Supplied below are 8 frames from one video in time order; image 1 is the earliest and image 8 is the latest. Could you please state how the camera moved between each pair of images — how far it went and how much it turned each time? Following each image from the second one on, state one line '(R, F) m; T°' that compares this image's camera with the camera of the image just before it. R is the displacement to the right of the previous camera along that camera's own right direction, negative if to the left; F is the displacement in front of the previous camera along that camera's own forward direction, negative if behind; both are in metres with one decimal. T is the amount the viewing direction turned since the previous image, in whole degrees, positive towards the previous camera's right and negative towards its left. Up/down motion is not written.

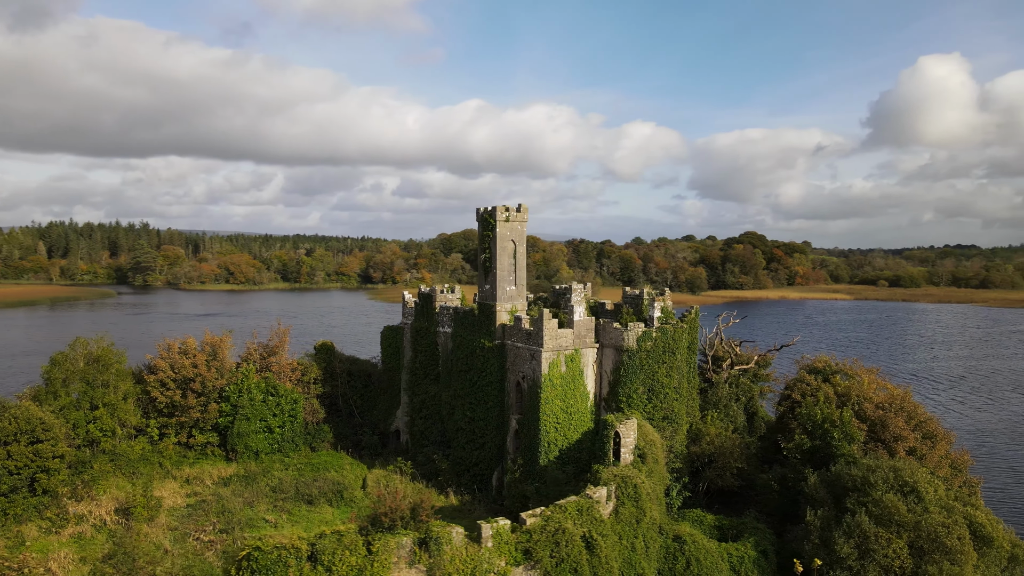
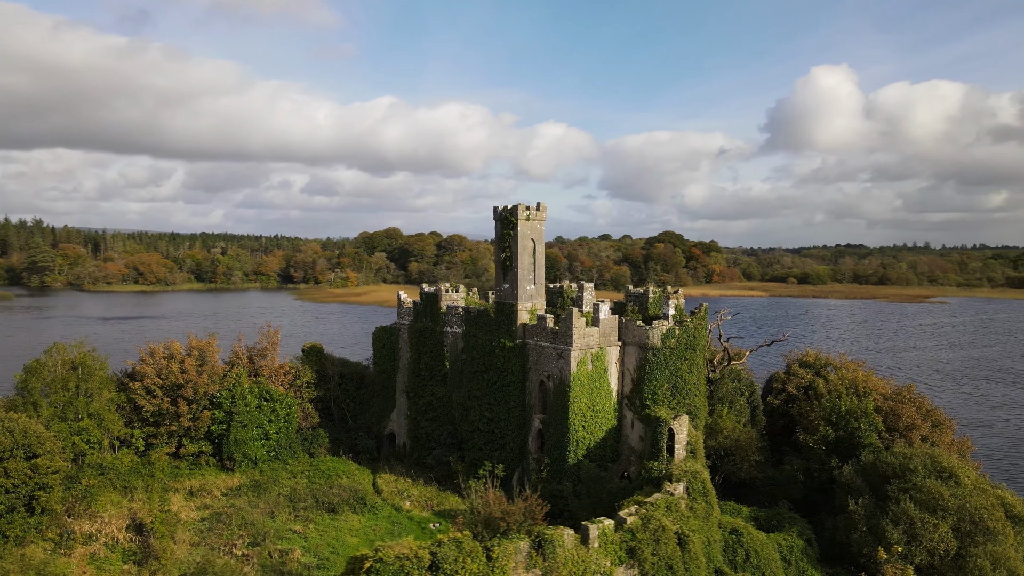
(-3.6, +0.4) m; +6°
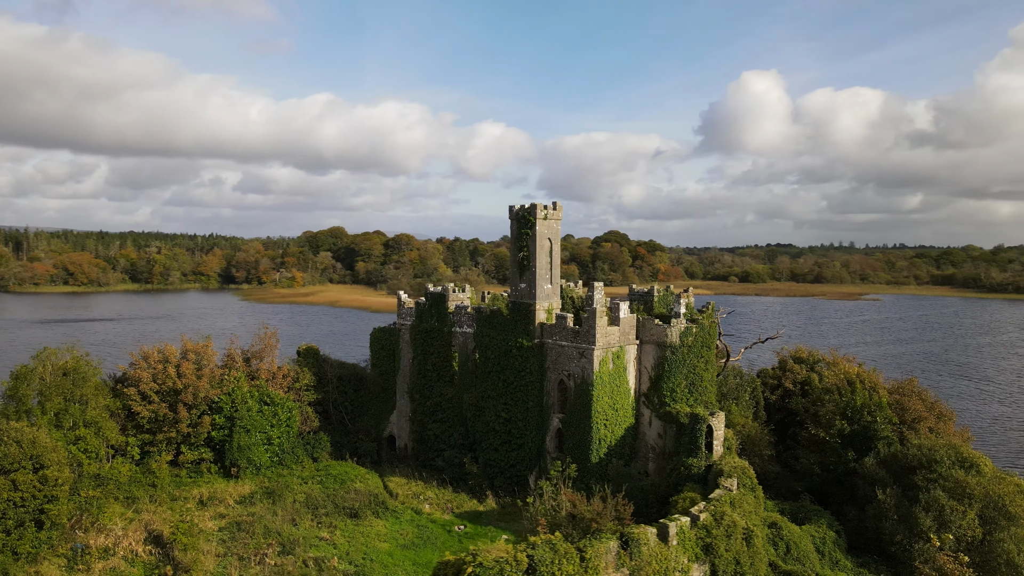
(-2.6, +0.2) m; +5°
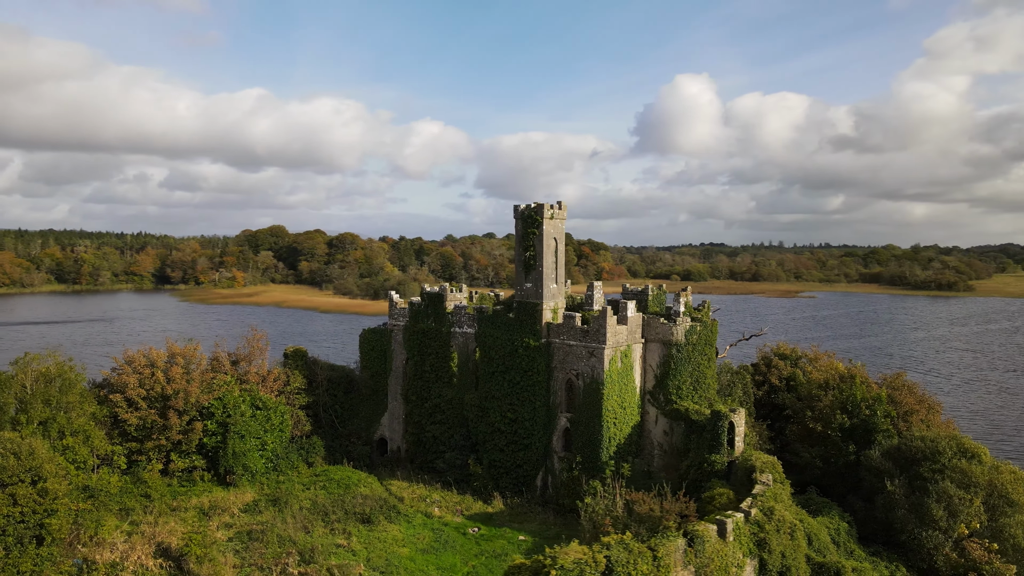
(-2.3, +0.2) m; +5°
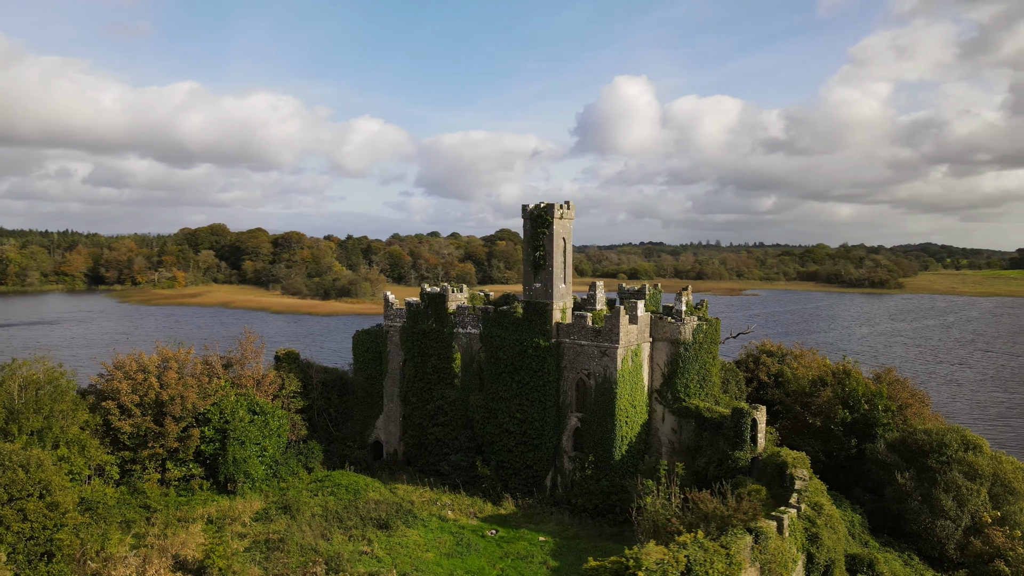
(-2.3, +0.2) m; +4°
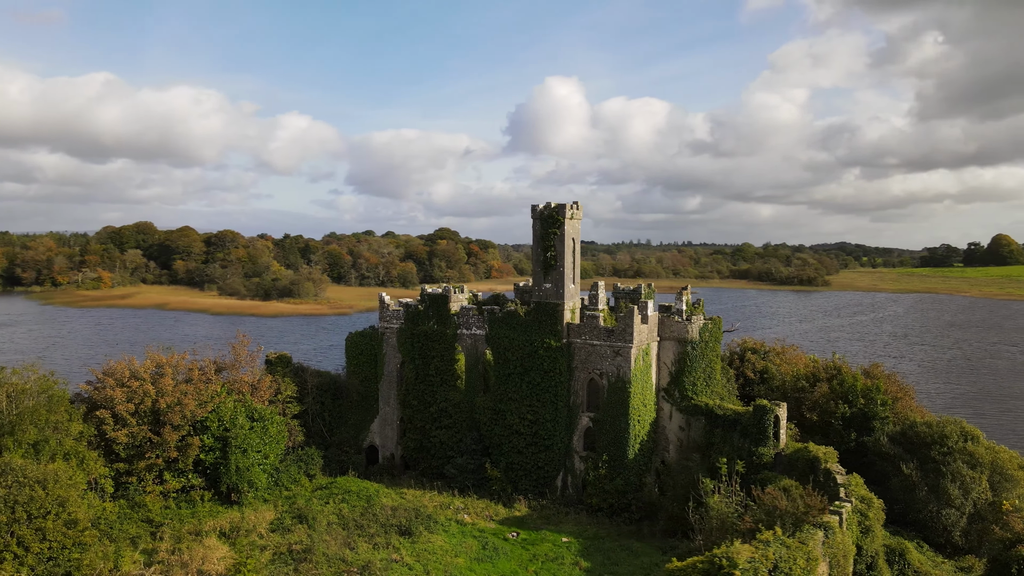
(-2.6, +0.3) m; +5°
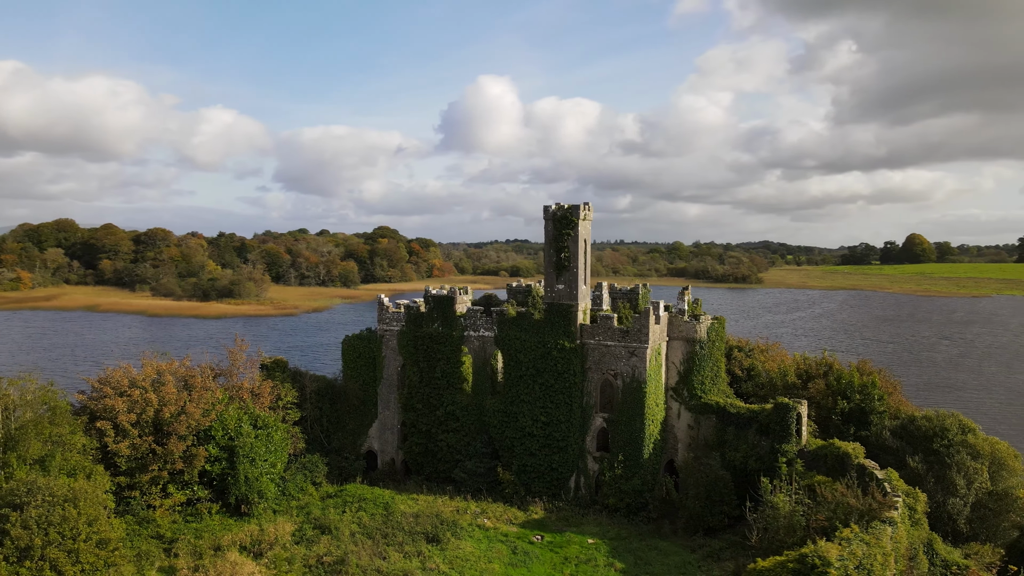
(-2.7, +0.3) m; +5°
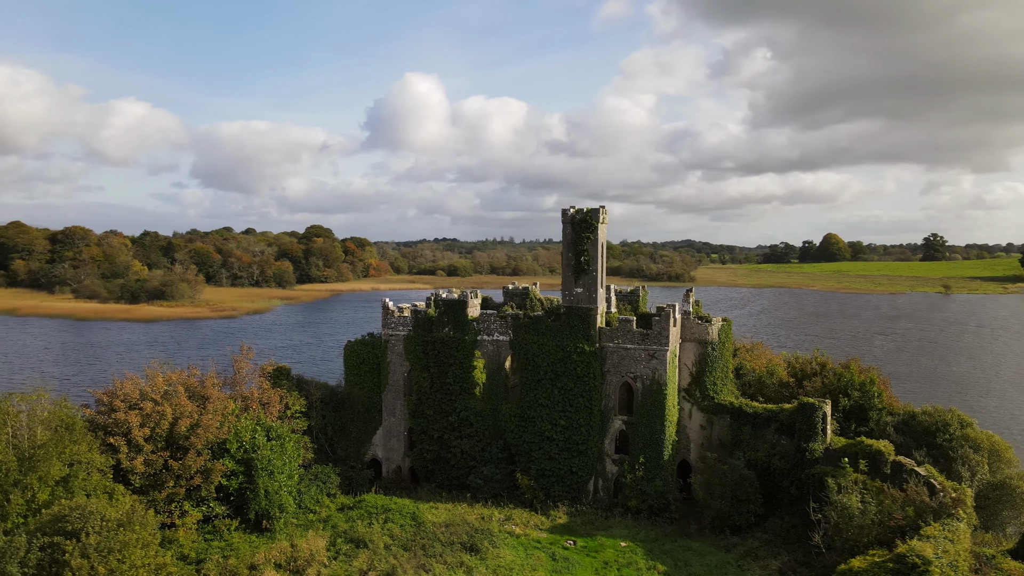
(-3.1, +0.3) m; +5°
